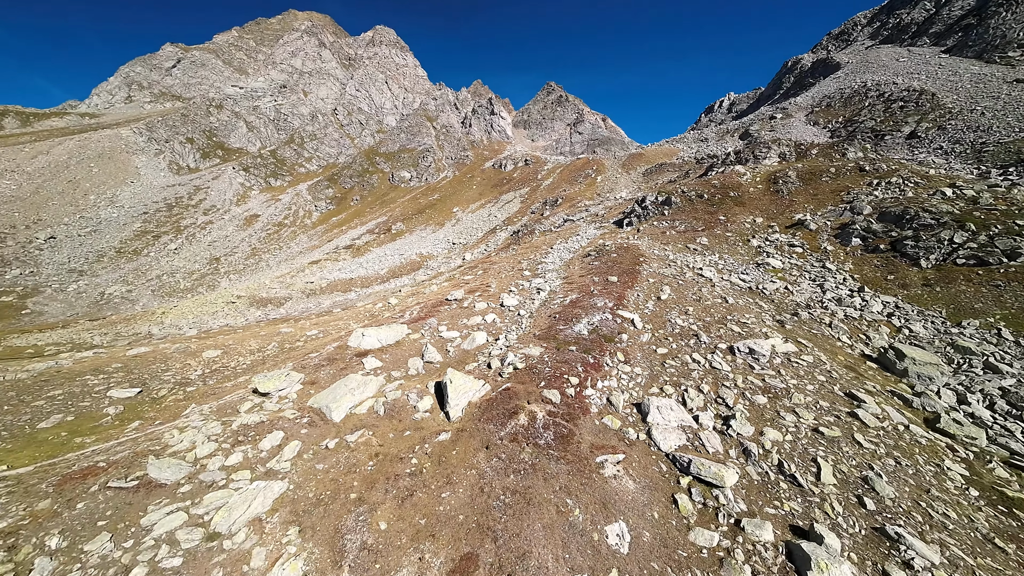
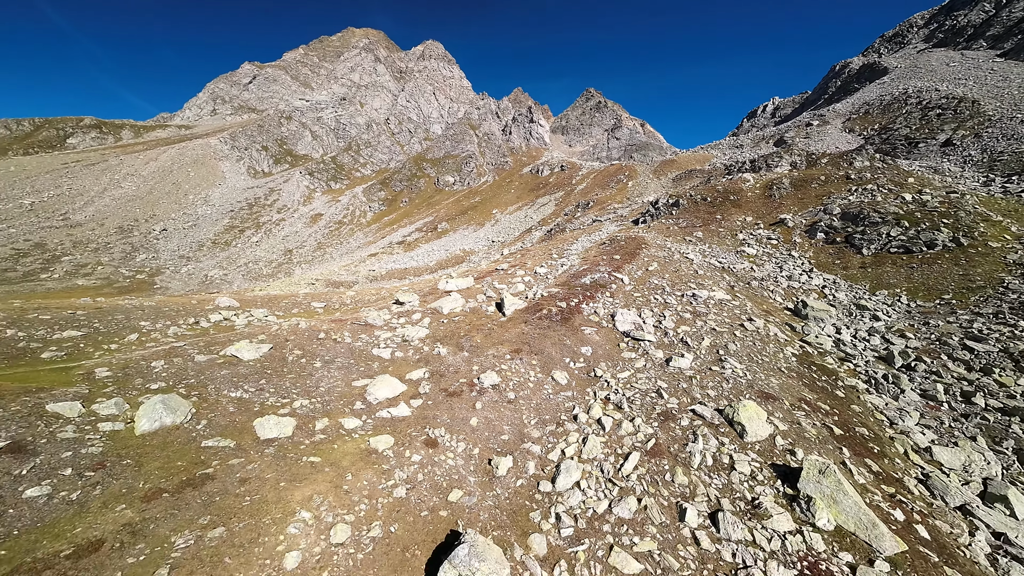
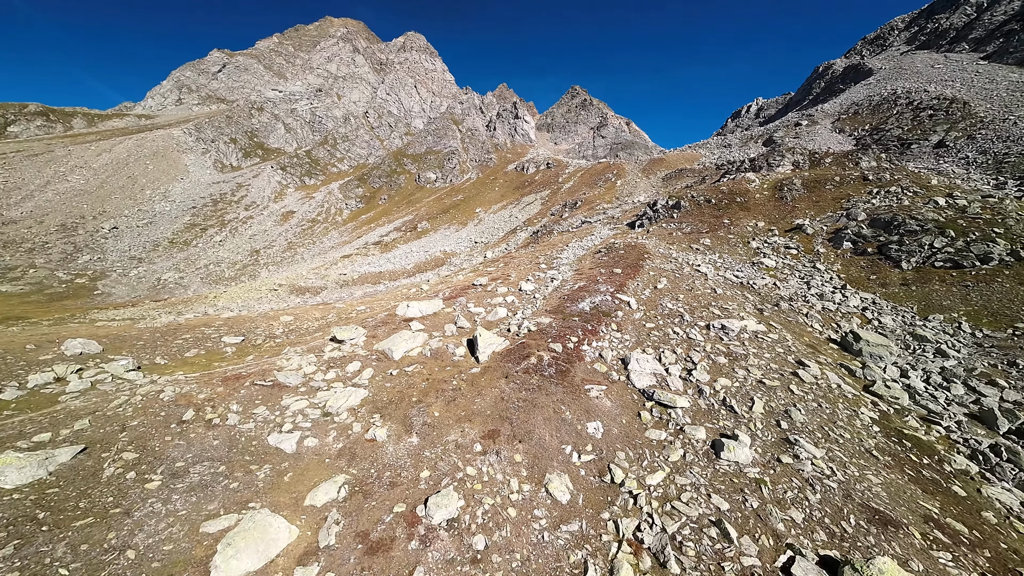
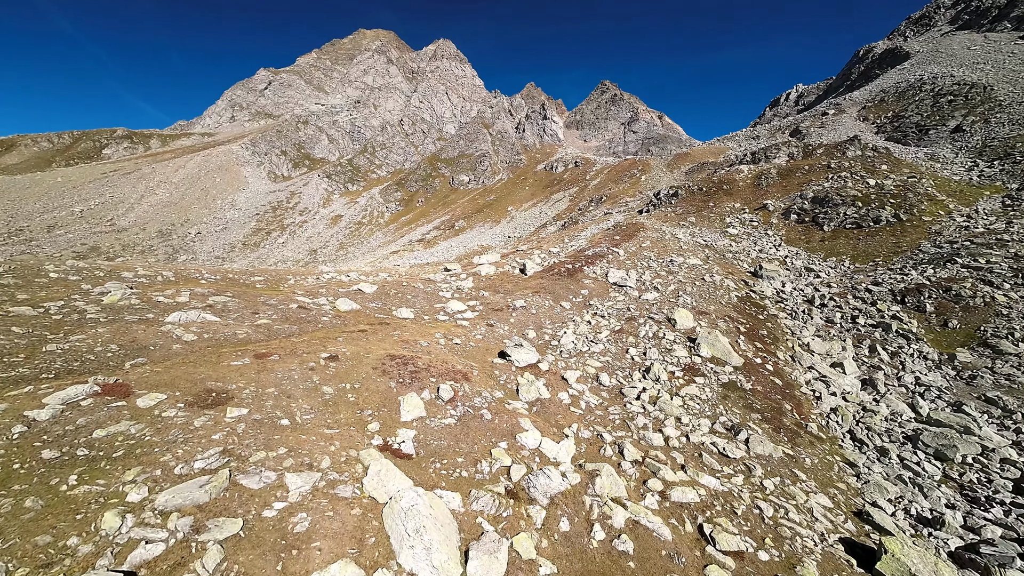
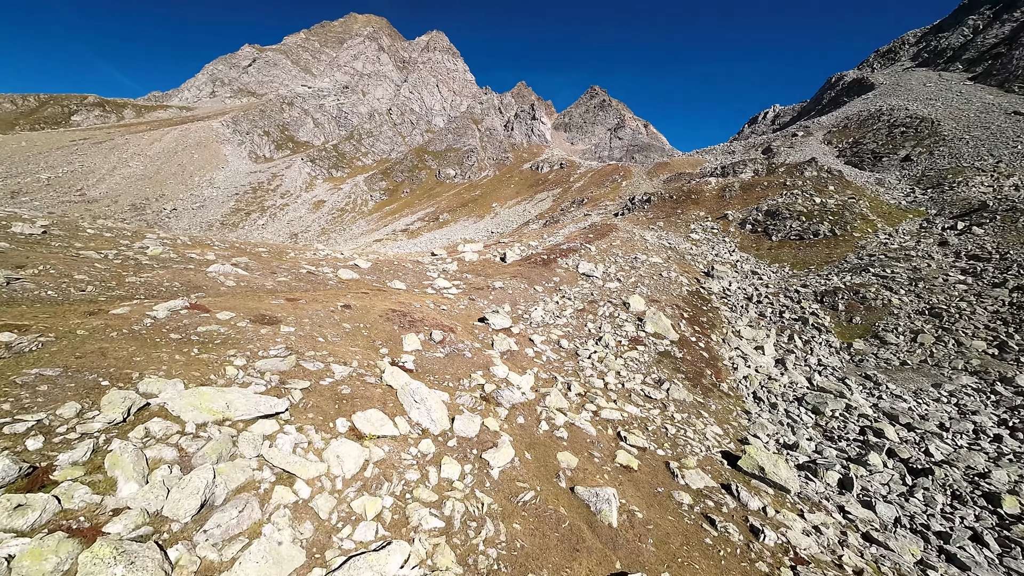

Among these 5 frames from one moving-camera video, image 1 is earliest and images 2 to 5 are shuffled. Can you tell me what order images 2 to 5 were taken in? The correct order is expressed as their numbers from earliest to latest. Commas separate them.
3, 2, 4, 5
